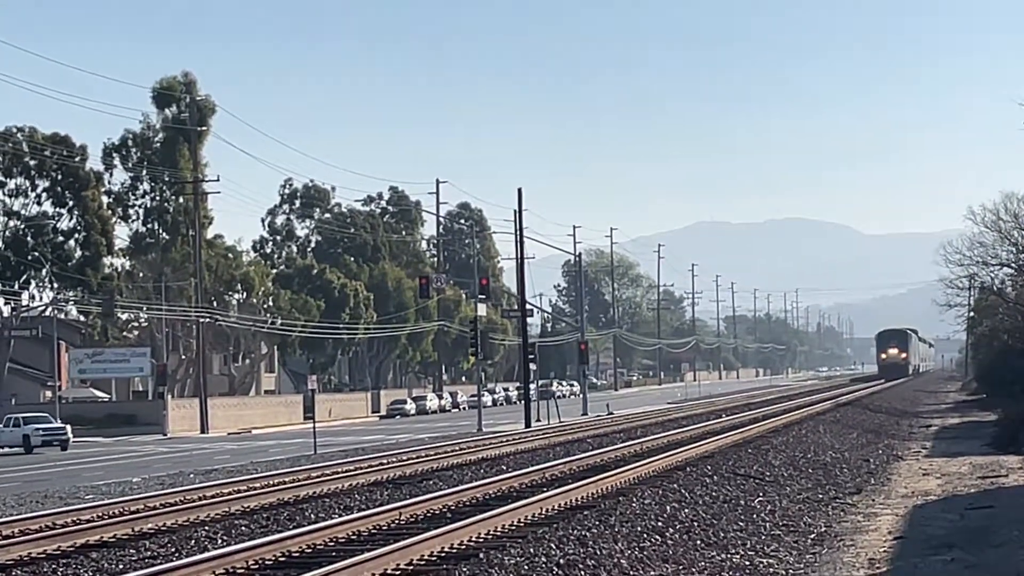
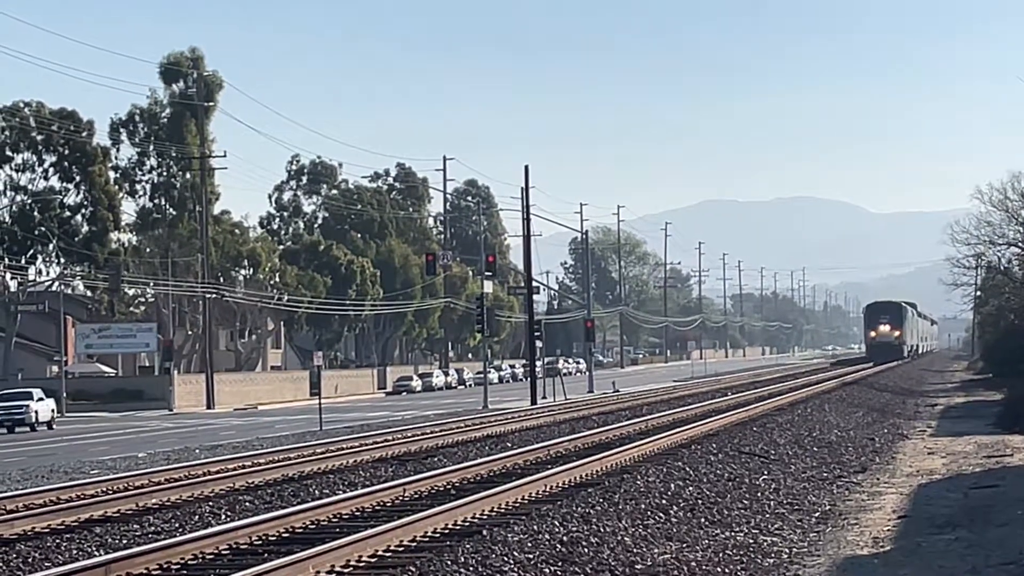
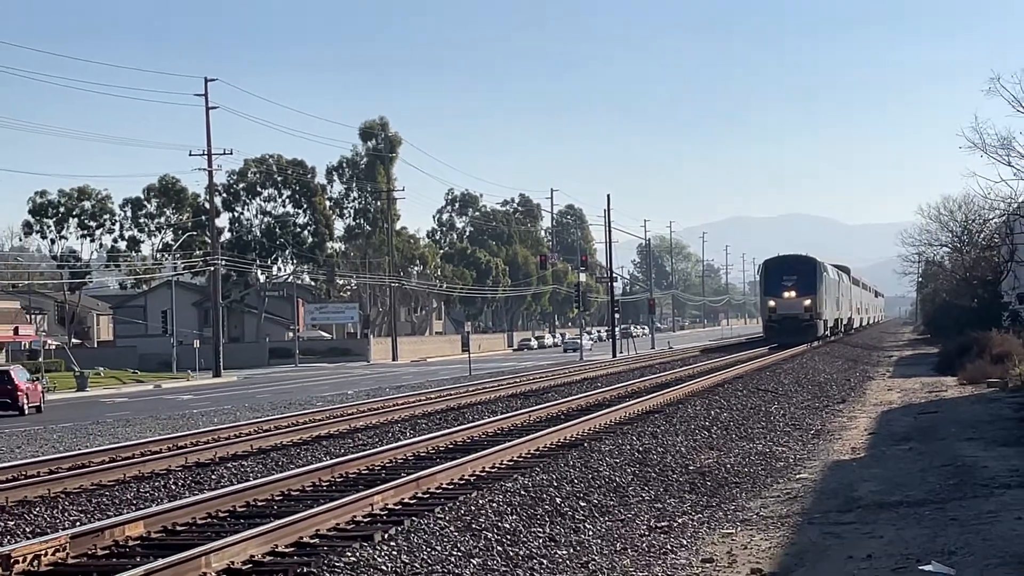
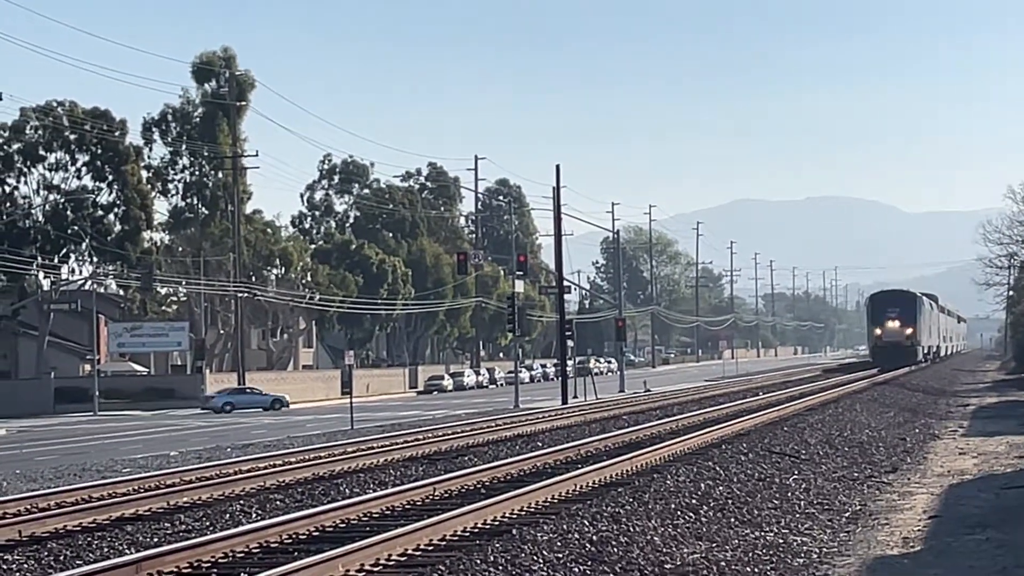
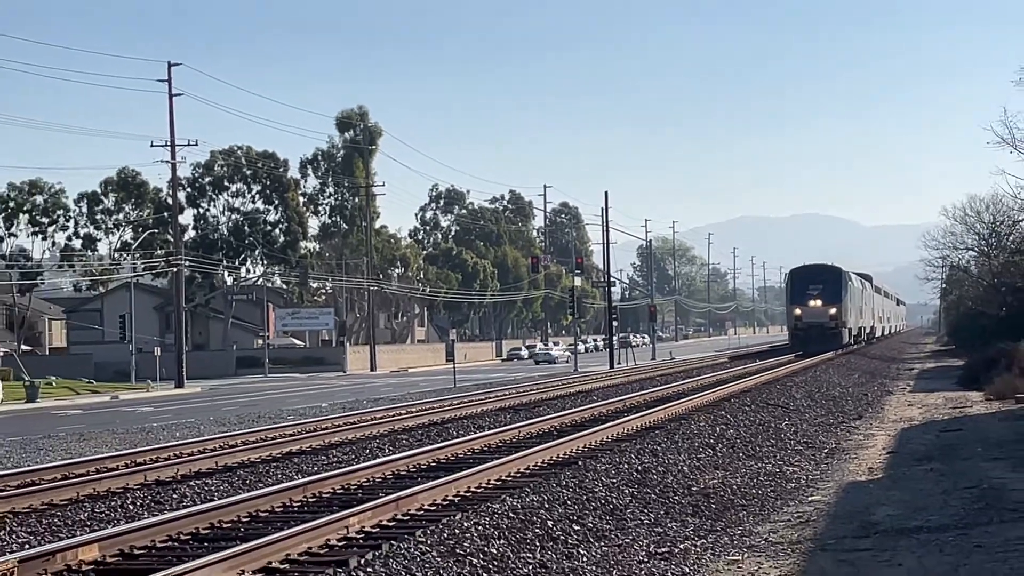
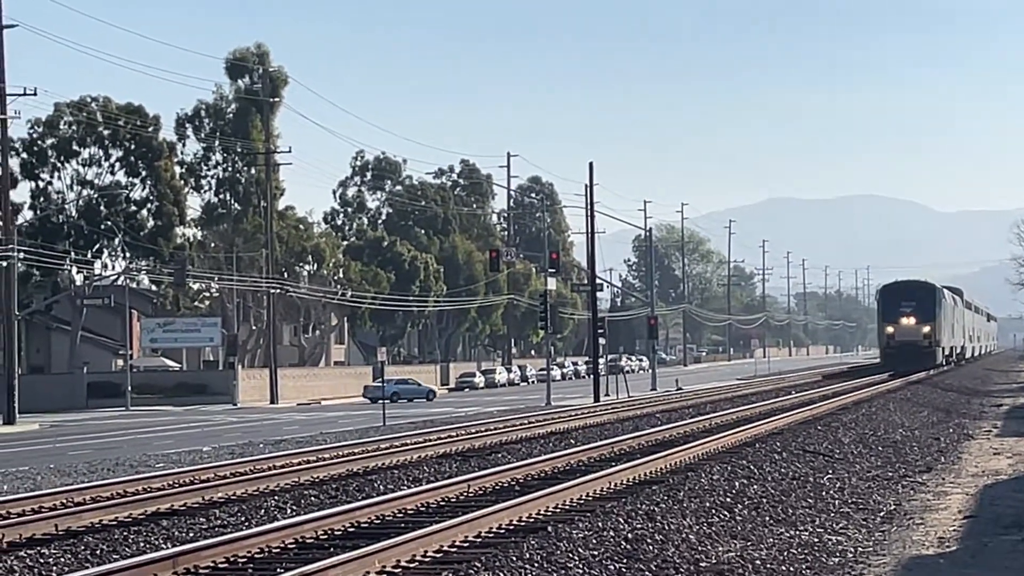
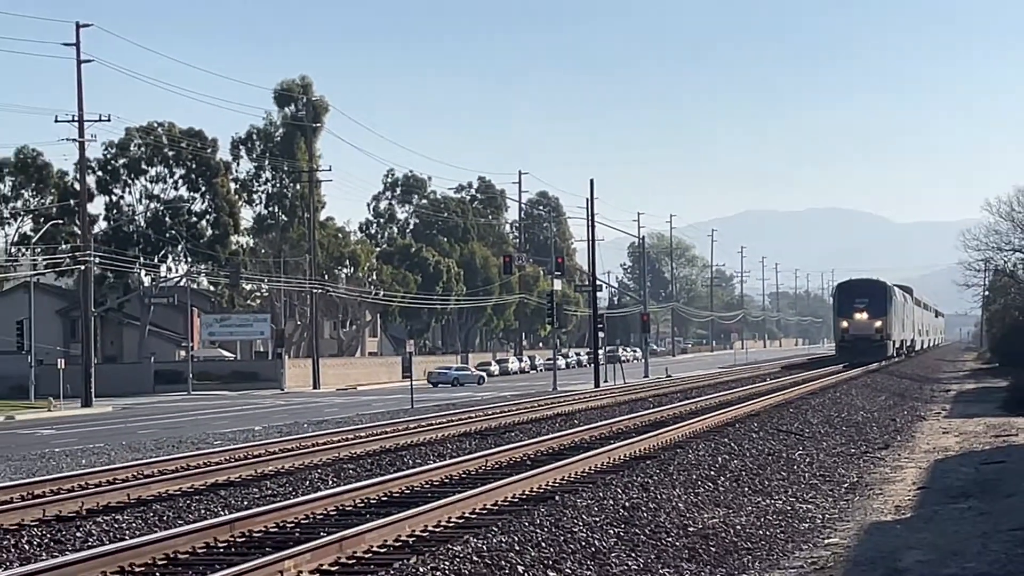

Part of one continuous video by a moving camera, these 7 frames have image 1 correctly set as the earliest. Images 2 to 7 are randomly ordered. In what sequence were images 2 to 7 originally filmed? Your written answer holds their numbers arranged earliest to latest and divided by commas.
2, 4, 6, 7, 5, 3
